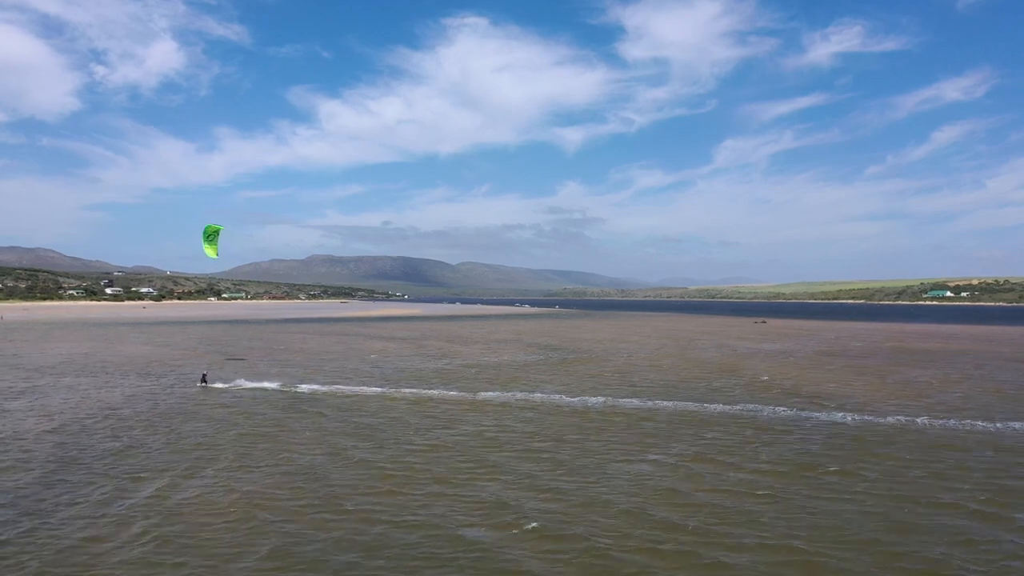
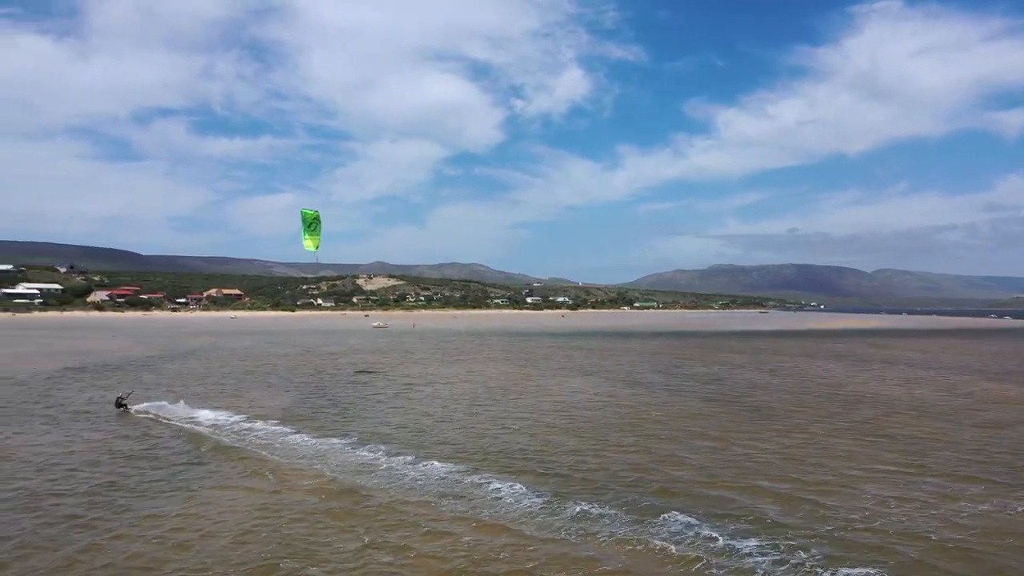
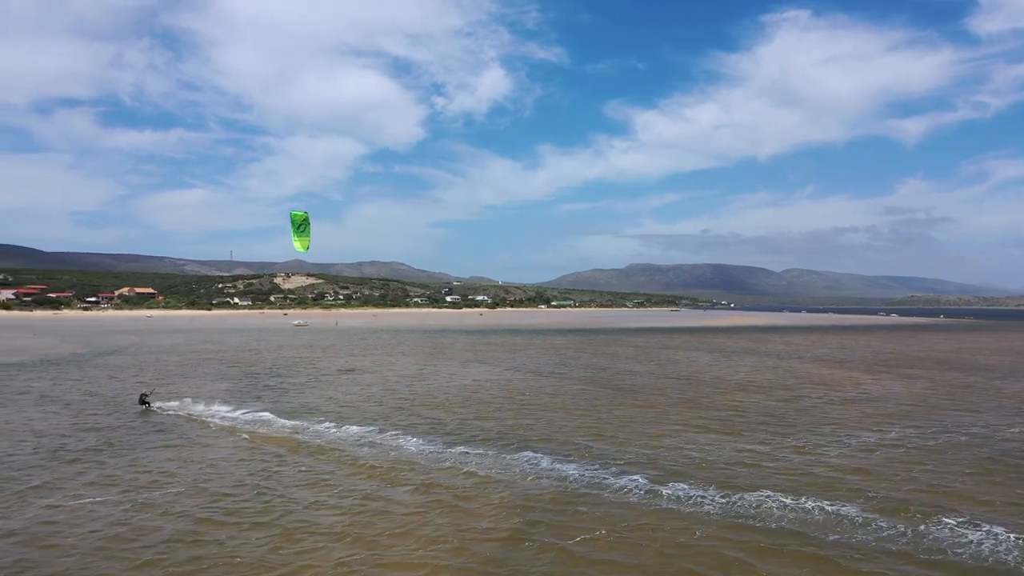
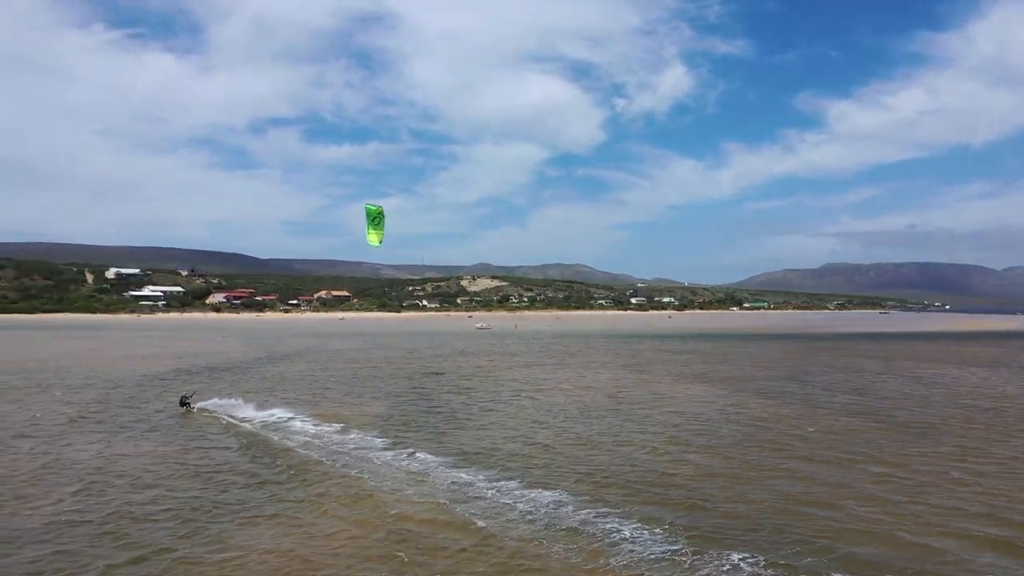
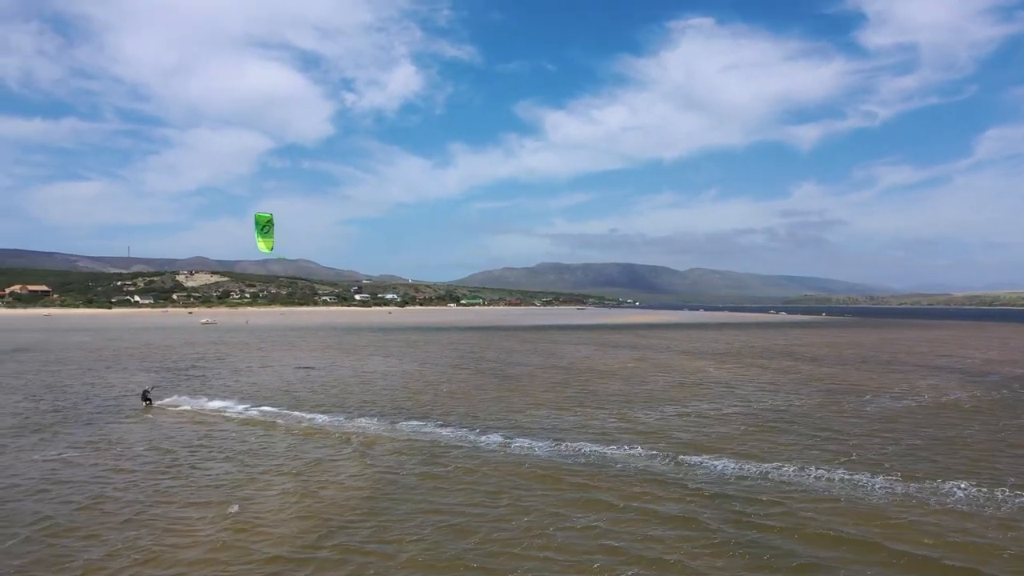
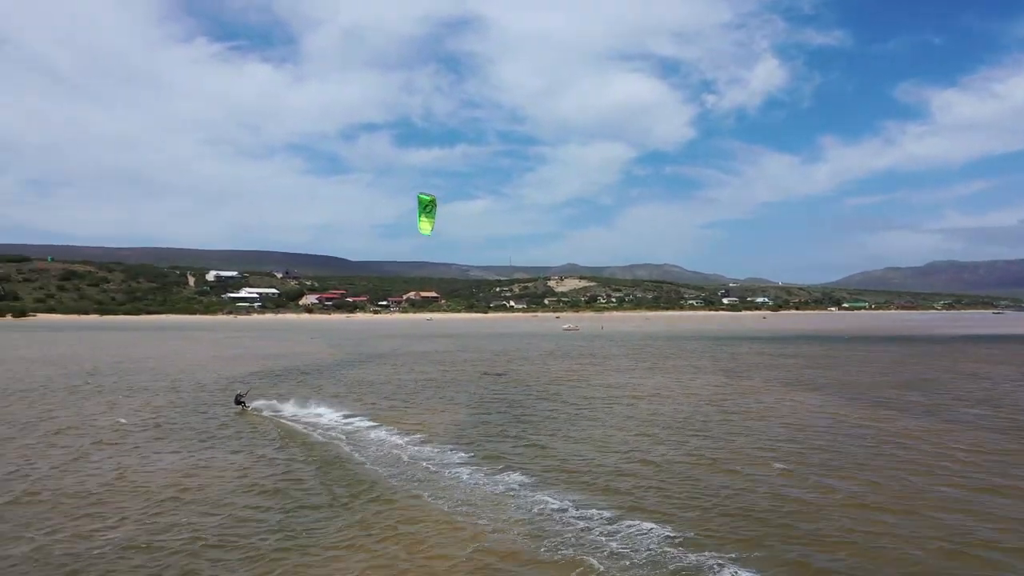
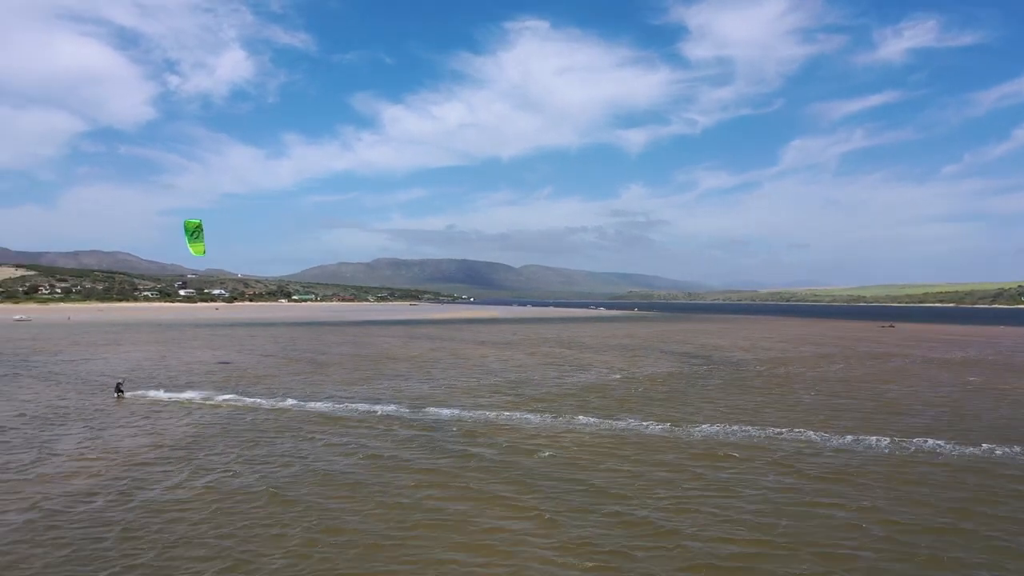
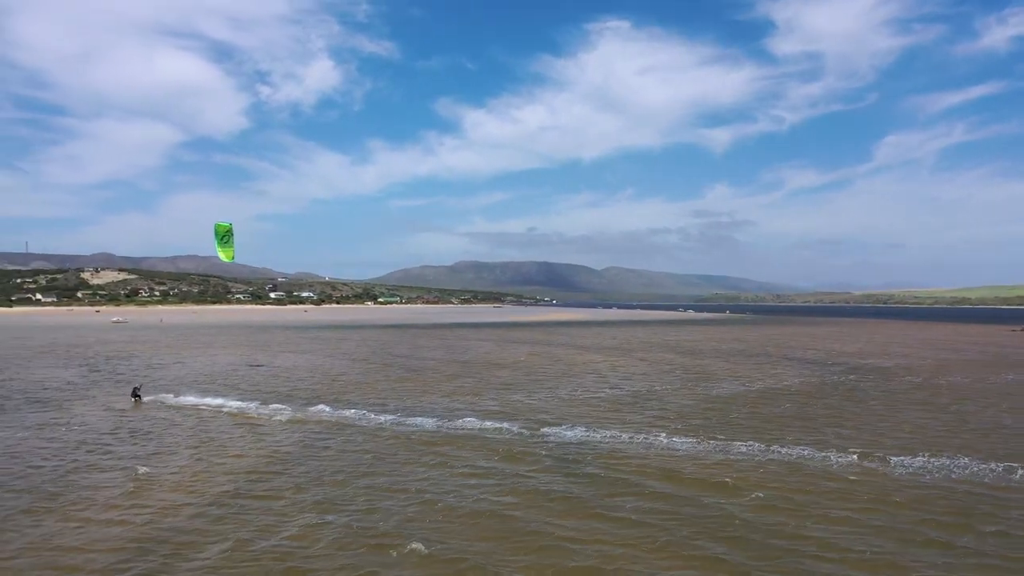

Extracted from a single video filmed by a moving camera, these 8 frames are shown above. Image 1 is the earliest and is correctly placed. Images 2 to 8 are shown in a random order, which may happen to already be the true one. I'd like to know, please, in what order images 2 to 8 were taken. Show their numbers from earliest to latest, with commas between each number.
7, 8, 5, 3, 2, 4, 6
